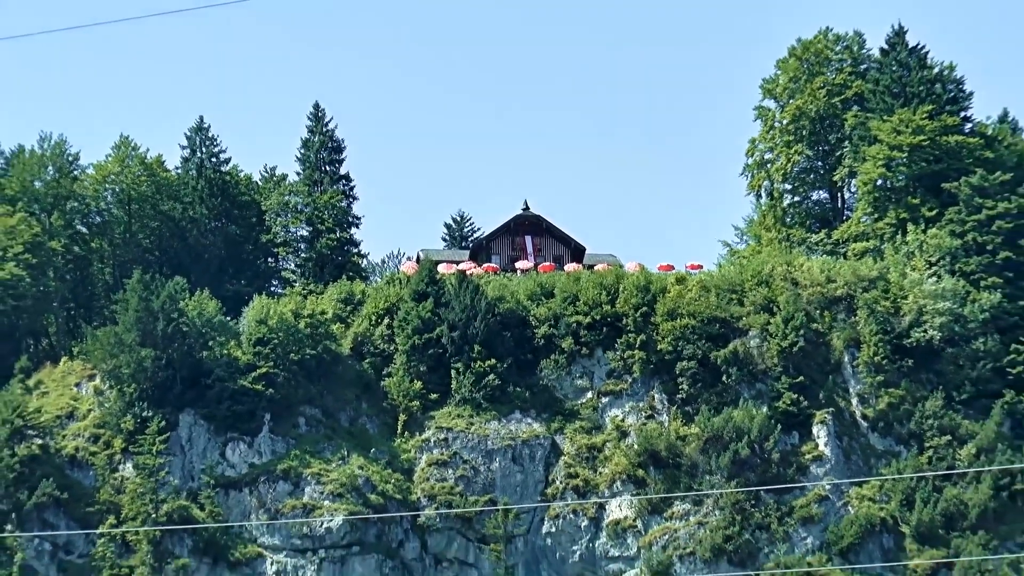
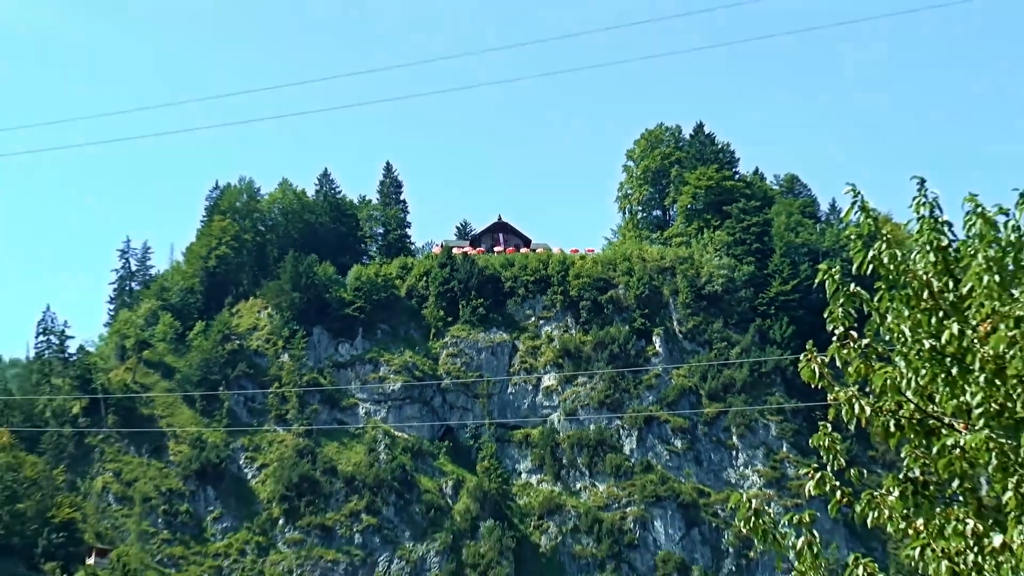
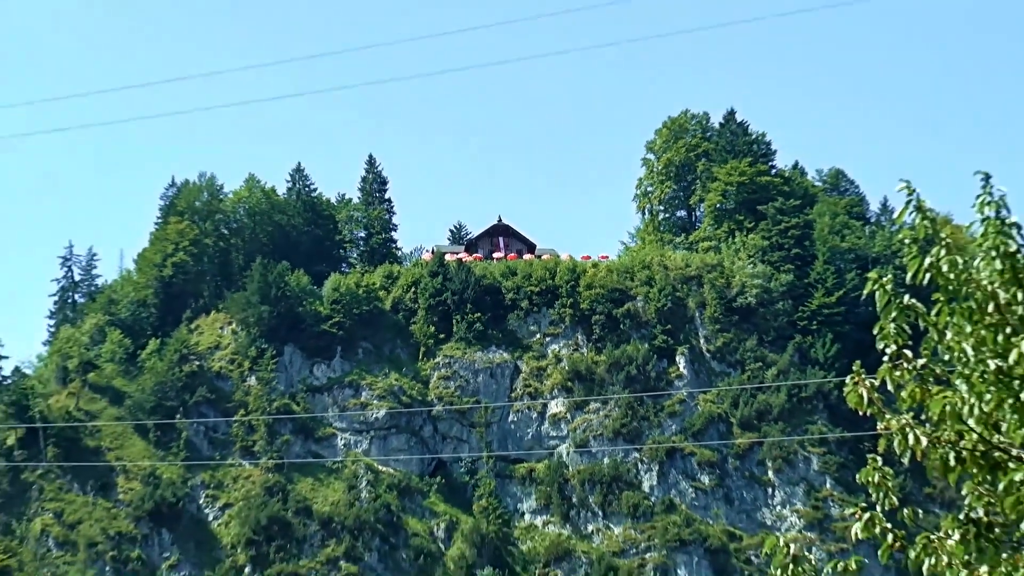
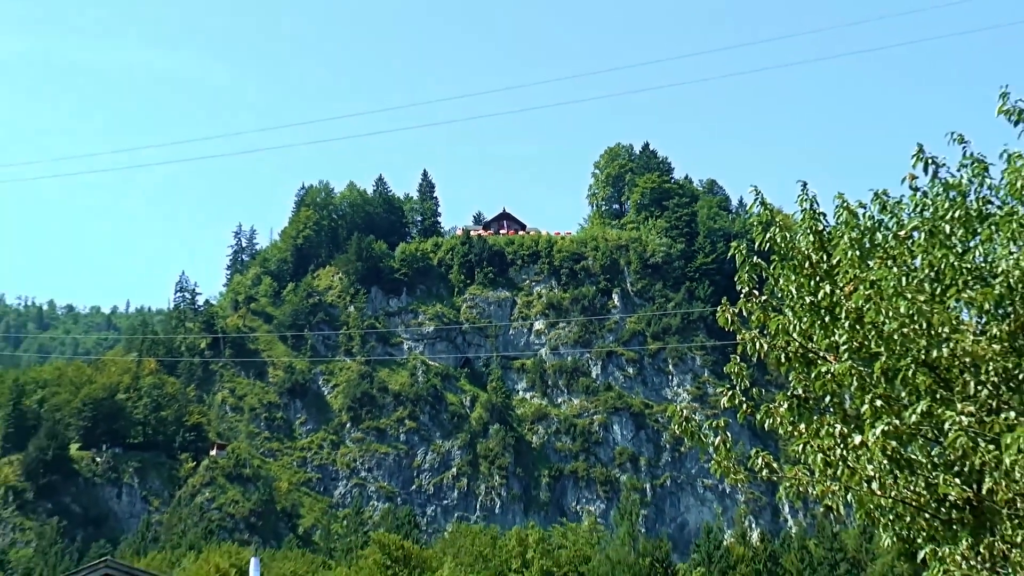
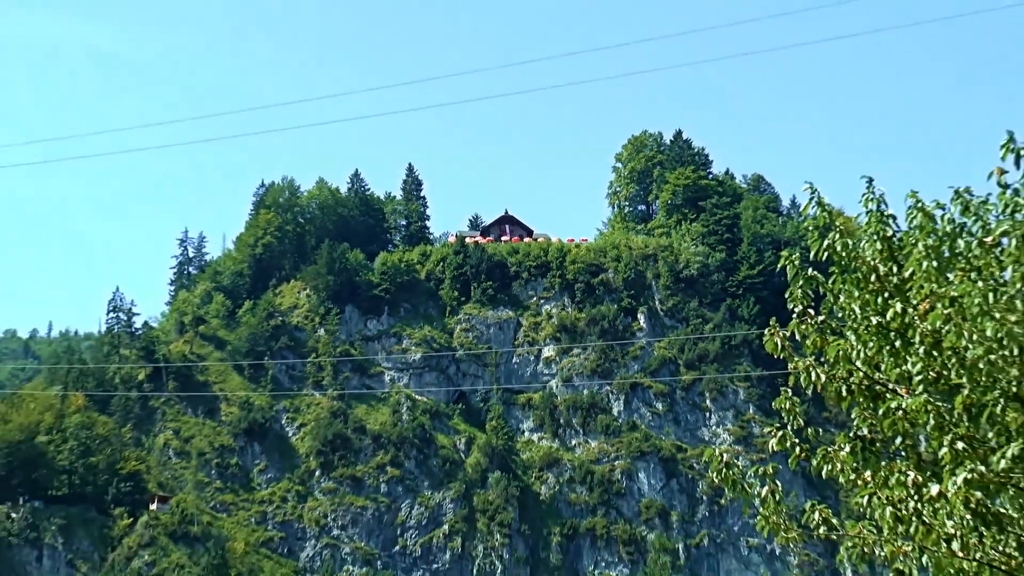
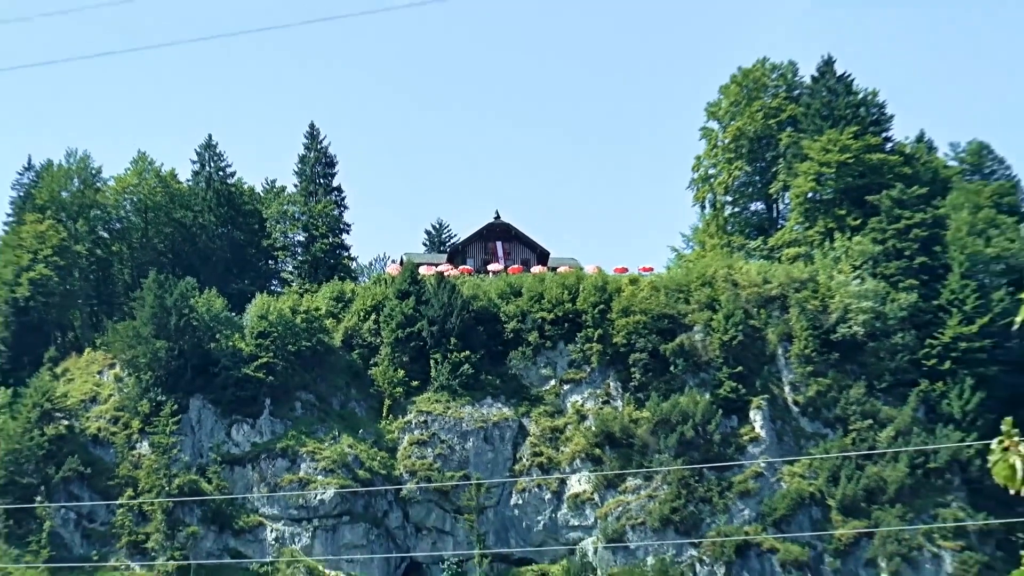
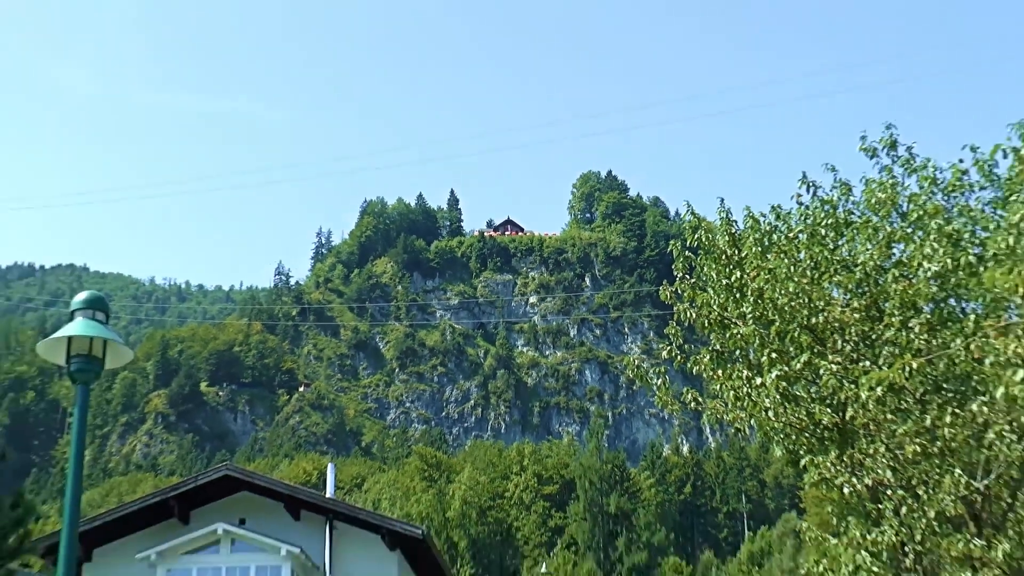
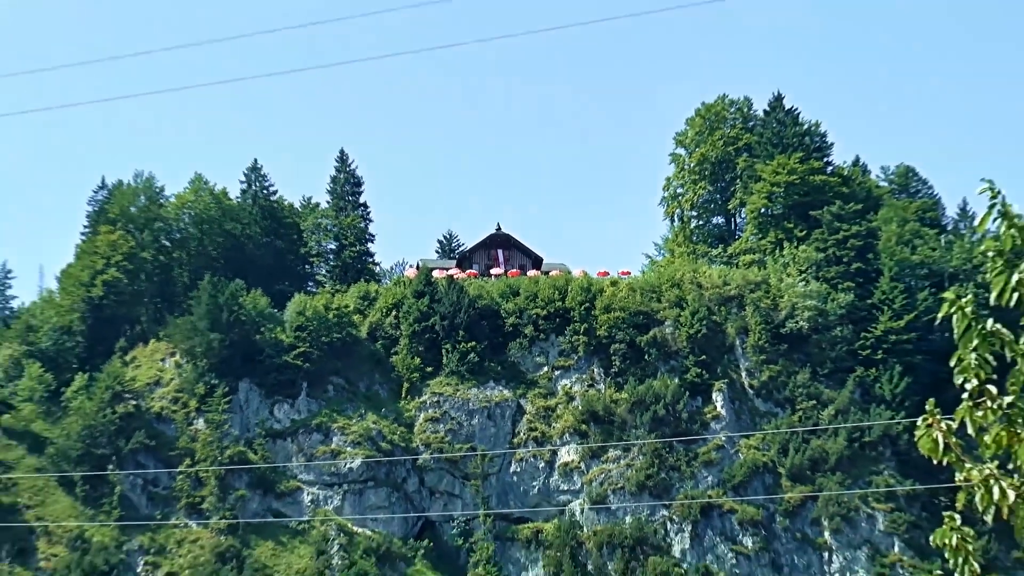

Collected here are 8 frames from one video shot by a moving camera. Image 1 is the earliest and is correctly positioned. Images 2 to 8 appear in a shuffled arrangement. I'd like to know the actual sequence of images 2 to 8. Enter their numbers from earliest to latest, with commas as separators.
6, 8, 3, 2, 5, 4, 7
